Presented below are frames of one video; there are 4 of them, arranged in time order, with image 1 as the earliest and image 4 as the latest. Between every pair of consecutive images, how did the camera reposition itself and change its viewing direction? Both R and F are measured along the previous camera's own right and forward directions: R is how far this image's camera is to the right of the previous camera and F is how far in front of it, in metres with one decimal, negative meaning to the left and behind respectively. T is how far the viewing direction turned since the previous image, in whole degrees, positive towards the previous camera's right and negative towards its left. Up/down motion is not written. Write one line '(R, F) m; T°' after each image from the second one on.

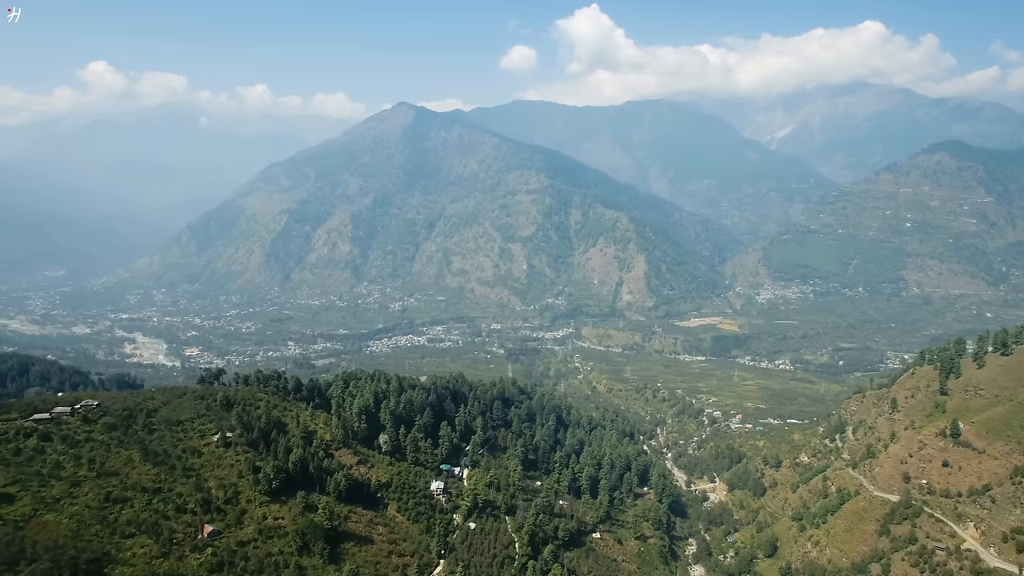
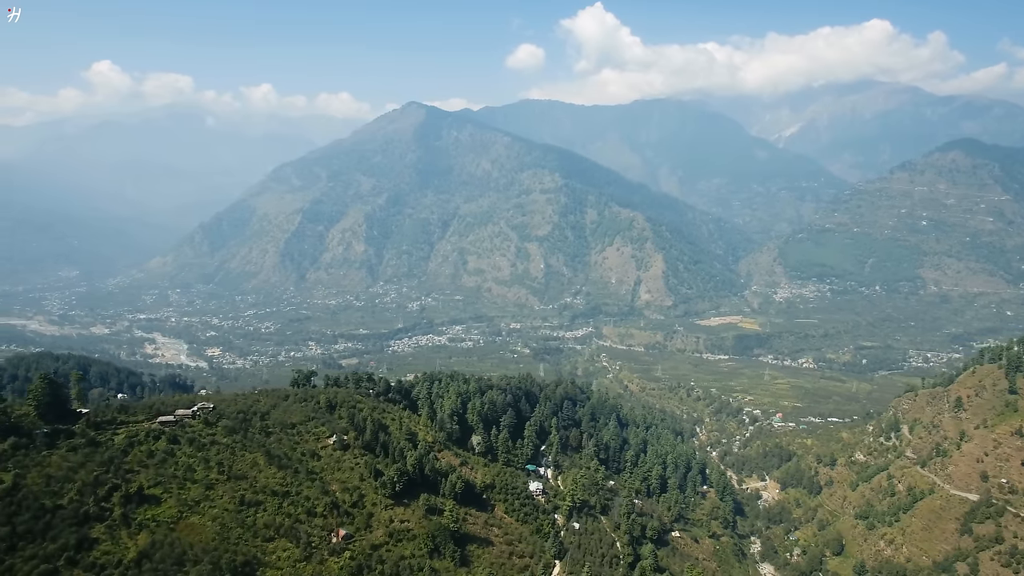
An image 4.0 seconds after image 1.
(-6.6, -0.2) m; 0°
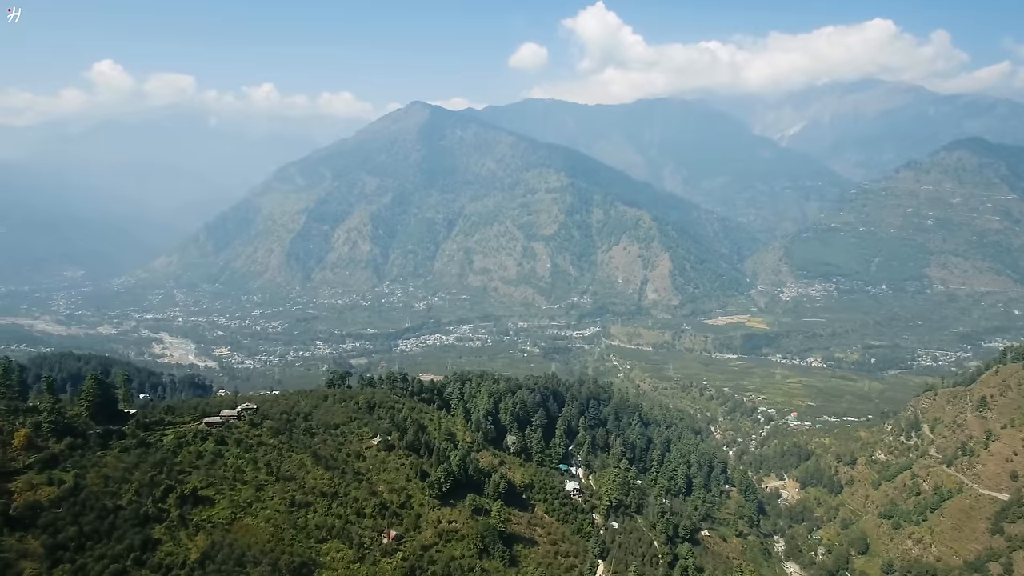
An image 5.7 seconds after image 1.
(-2.5, 0.0) m; 0°
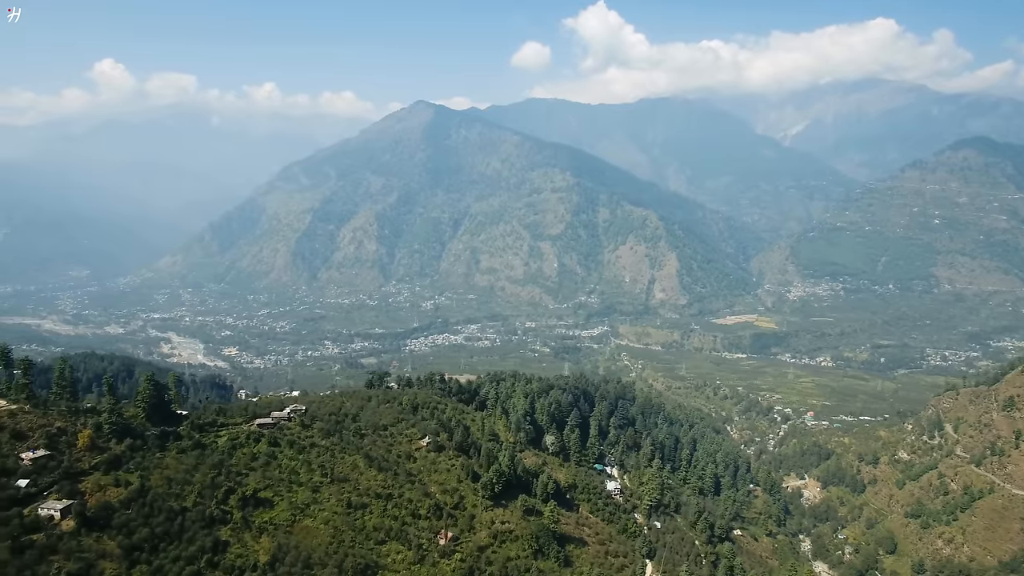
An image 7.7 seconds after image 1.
(-2.8, 0.0) m; 0°
